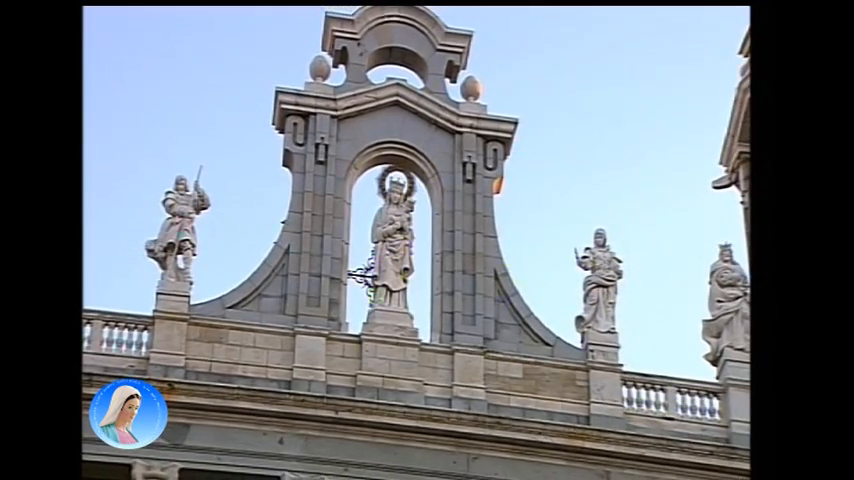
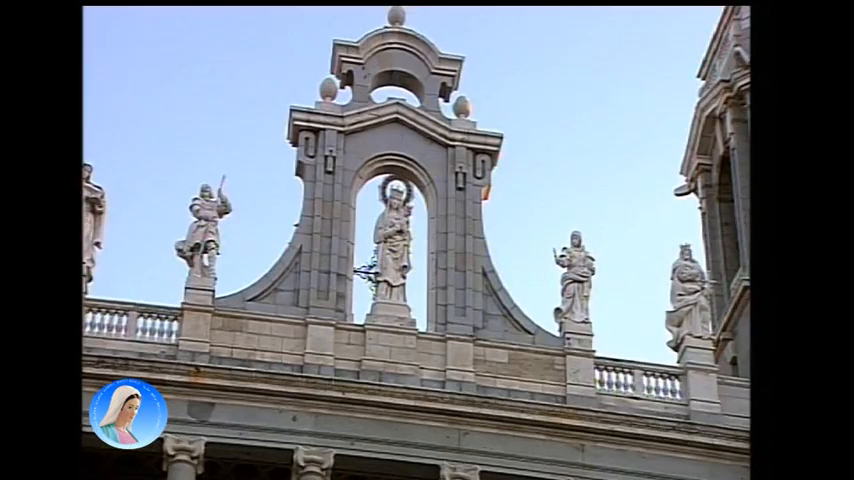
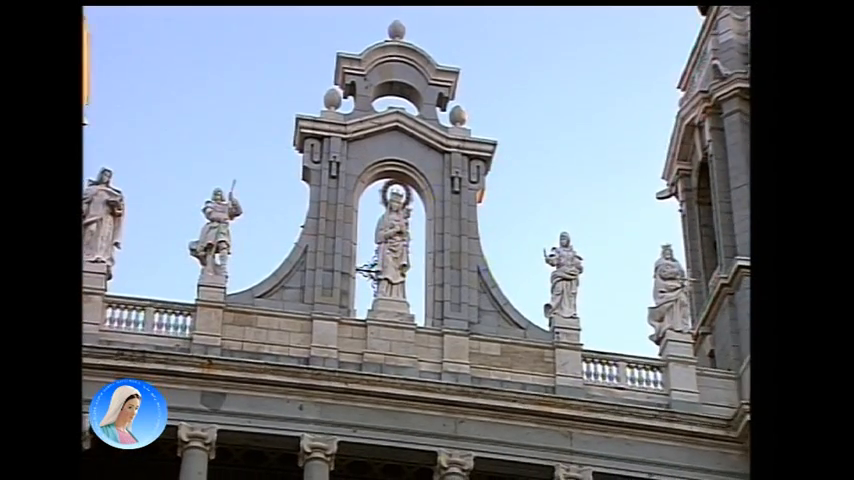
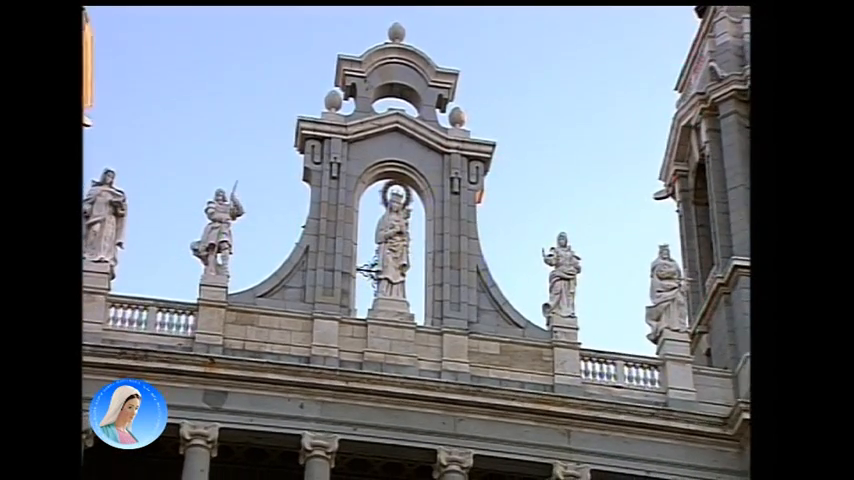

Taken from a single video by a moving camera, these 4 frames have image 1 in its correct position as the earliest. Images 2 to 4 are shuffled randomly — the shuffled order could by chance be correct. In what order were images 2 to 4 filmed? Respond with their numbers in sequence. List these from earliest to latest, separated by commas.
2, 3, 4
